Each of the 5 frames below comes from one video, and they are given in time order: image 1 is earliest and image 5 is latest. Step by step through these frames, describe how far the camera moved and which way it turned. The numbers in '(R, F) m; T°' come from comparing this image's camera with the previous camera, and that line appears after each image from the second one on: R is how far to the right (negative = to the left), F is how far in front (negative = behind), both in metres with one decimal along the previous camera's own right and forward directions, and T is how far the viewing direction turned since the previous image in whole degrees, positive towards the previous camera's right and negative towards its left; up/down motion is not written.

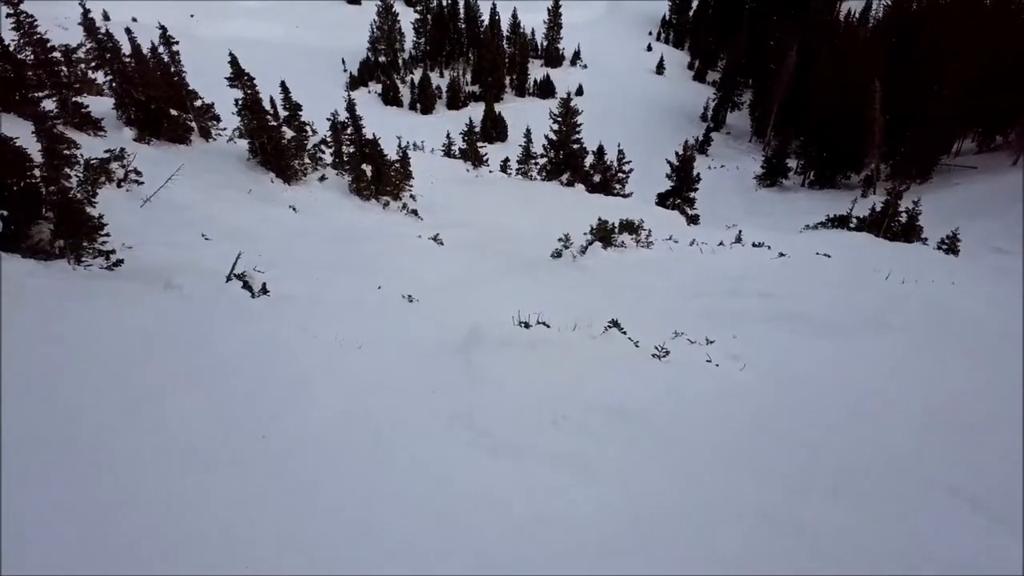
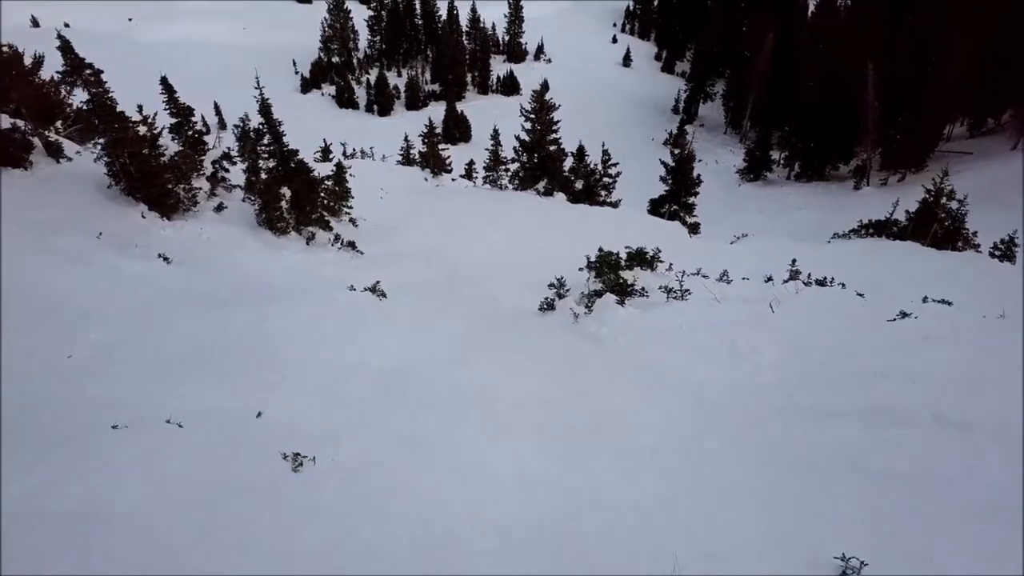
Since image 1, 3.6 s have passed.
(0.0, +3.0) m; +2°
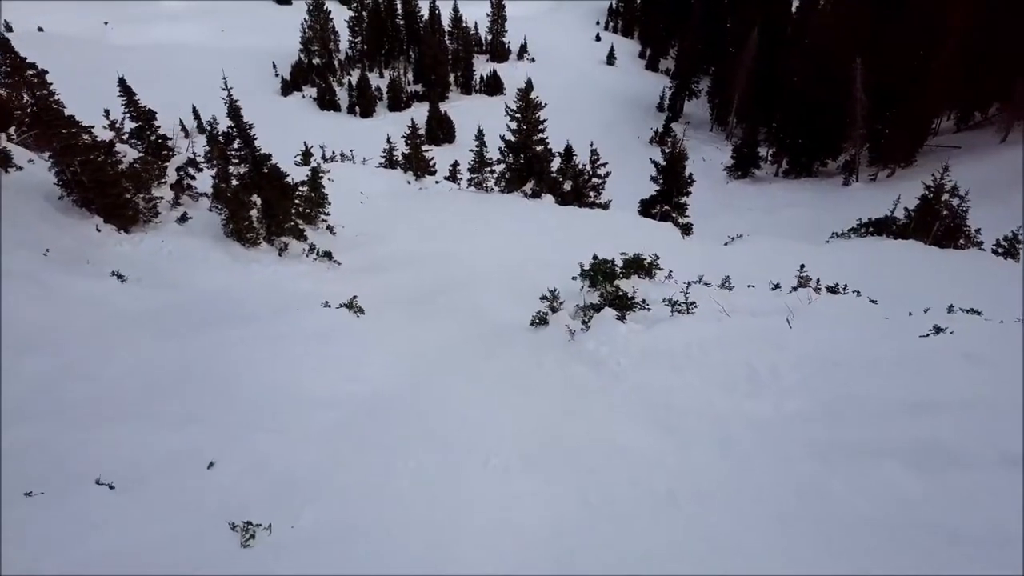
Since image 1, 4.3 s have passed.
(0.0, +0.6) m; +1°
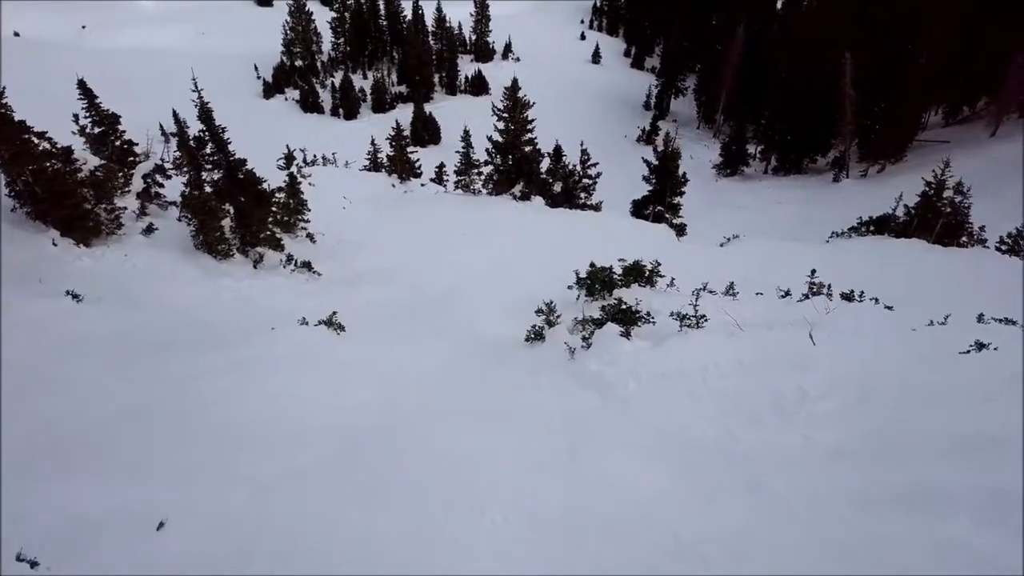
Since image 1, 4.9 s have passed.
(0.0, +0.5) m; +1°
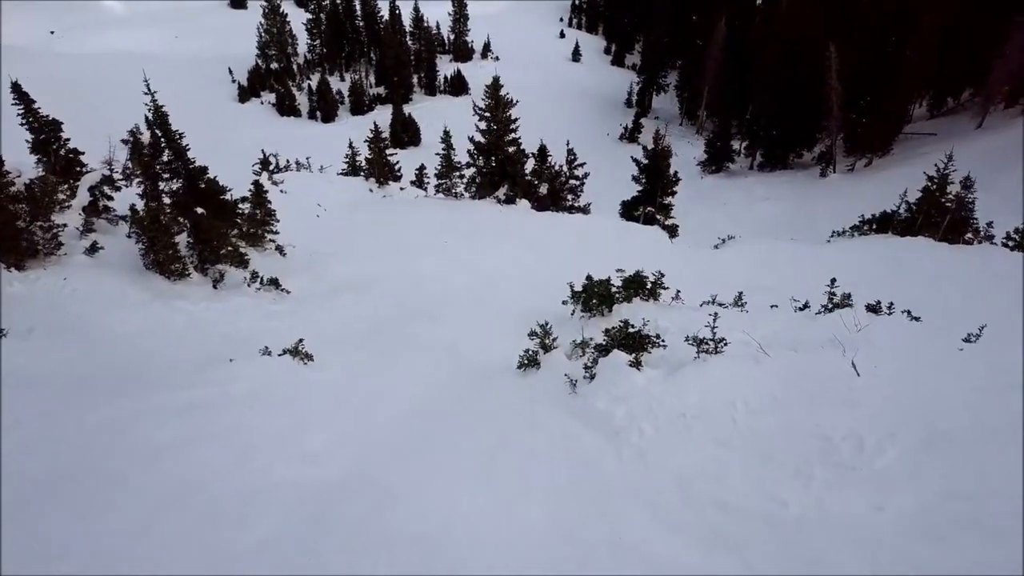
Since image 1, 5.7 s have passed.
(0.0, +0.7) m; +1°
